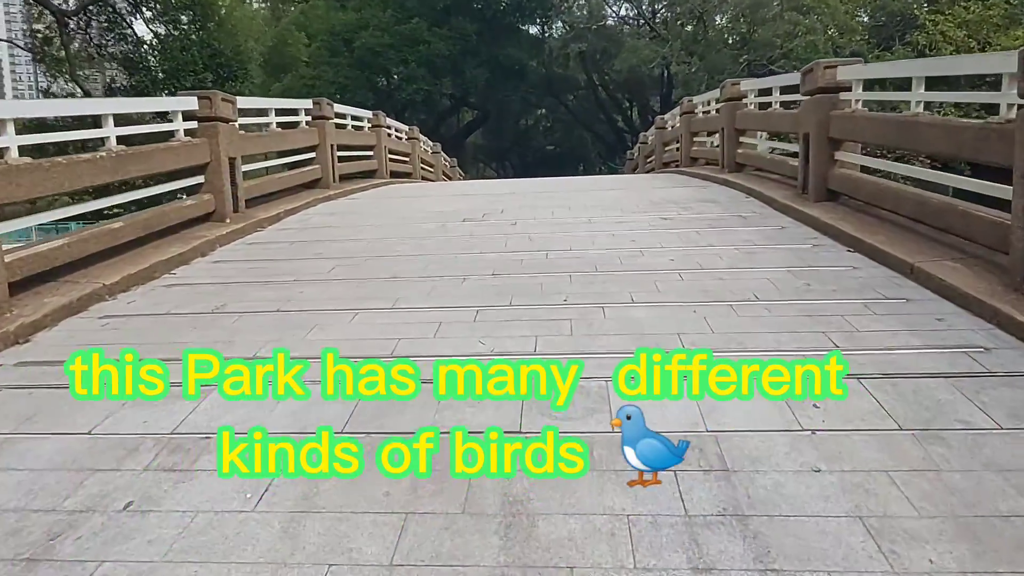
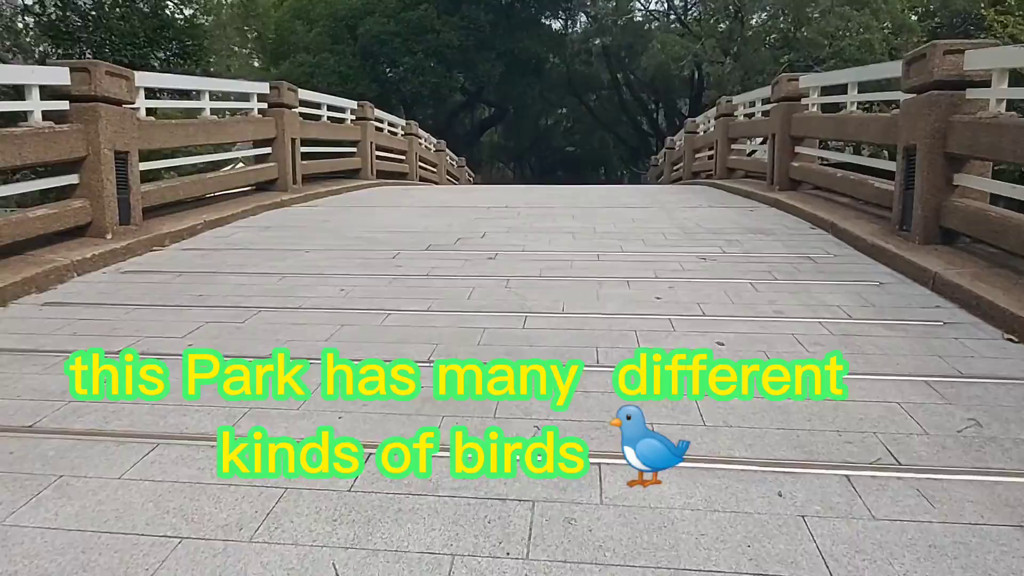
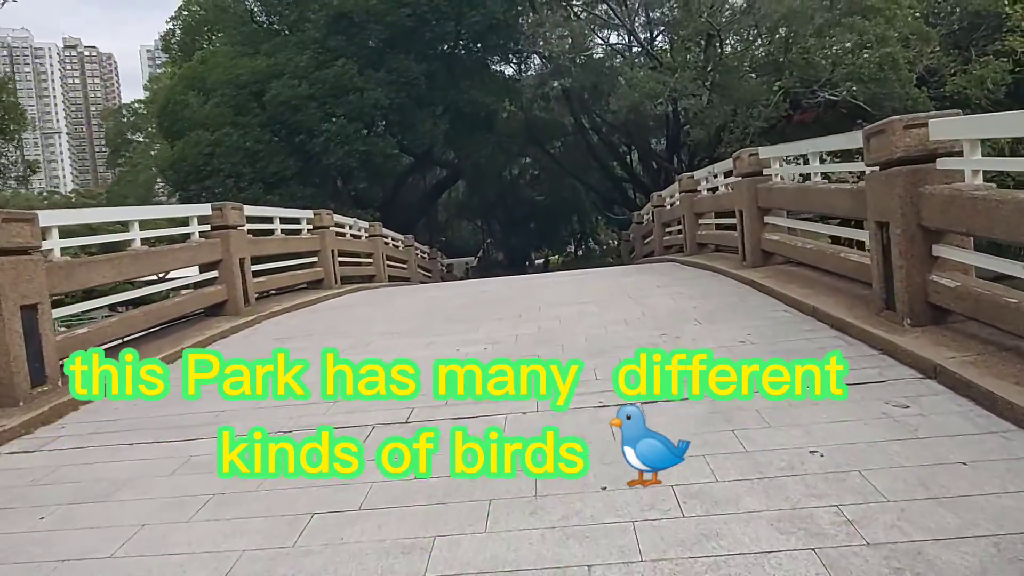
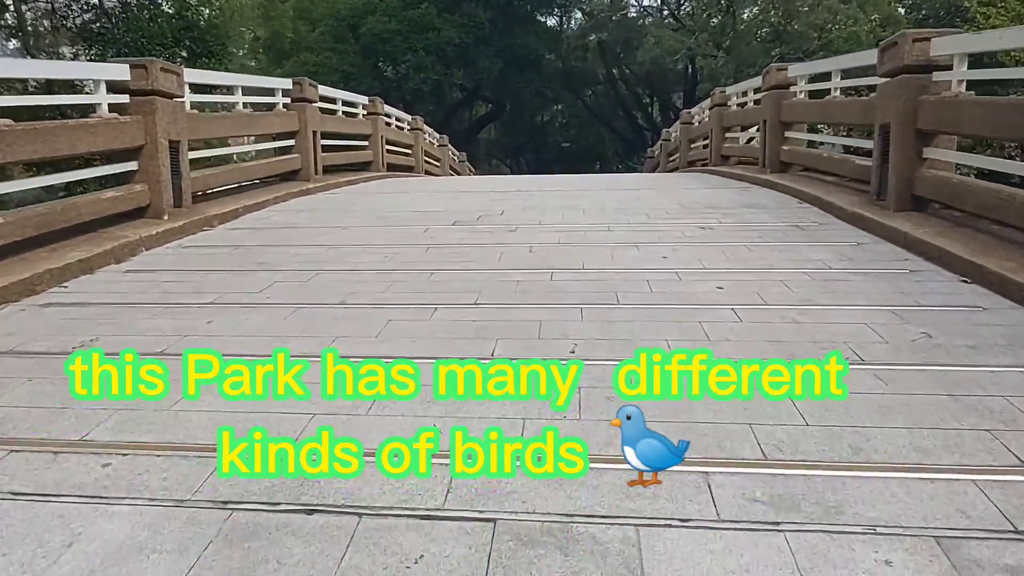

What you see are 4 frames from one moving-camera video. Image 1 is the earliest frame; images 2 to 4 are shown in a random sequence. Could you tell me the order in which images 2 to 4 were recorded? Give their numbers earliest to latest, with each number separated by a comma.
4, 2, 3
